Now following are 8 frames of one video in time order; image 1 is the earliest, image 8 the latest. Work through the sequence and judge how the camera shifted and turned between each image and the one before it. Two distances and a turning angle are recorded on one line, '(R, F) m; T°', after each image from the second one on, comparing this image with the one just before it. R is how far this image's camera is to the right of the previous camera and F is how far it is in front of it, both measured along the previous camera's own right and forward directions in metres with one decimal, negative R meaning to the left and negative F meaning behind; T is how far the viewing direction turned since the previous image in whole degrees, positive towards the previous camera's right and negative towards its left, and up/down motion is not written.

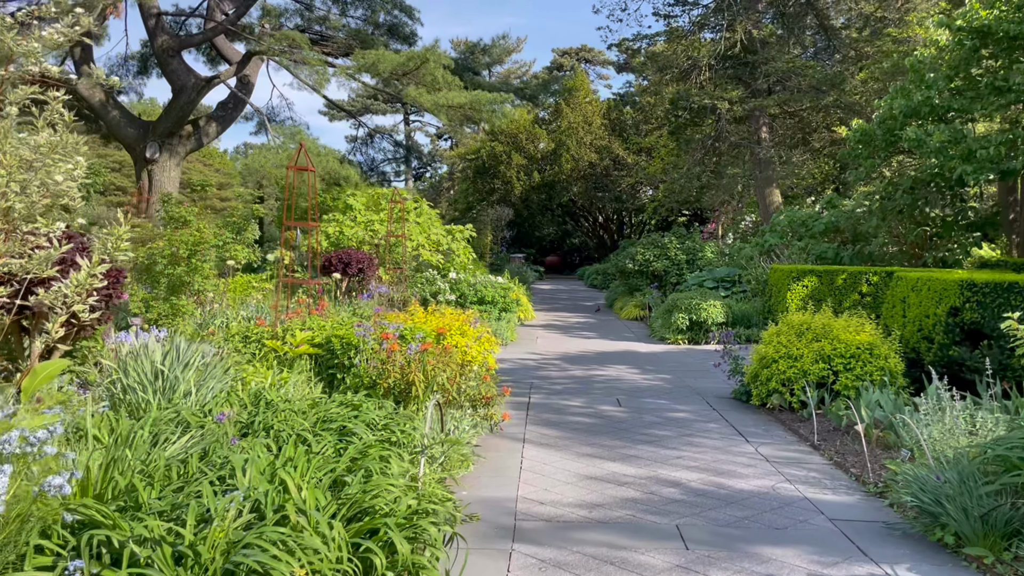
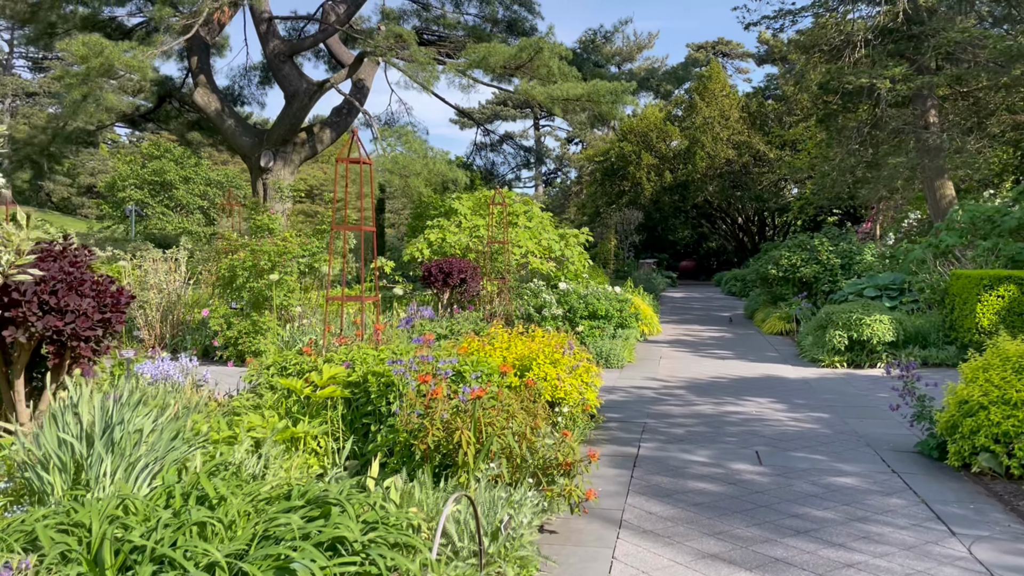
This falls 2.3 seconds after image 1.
(+0.2, +1.3) m; -9°
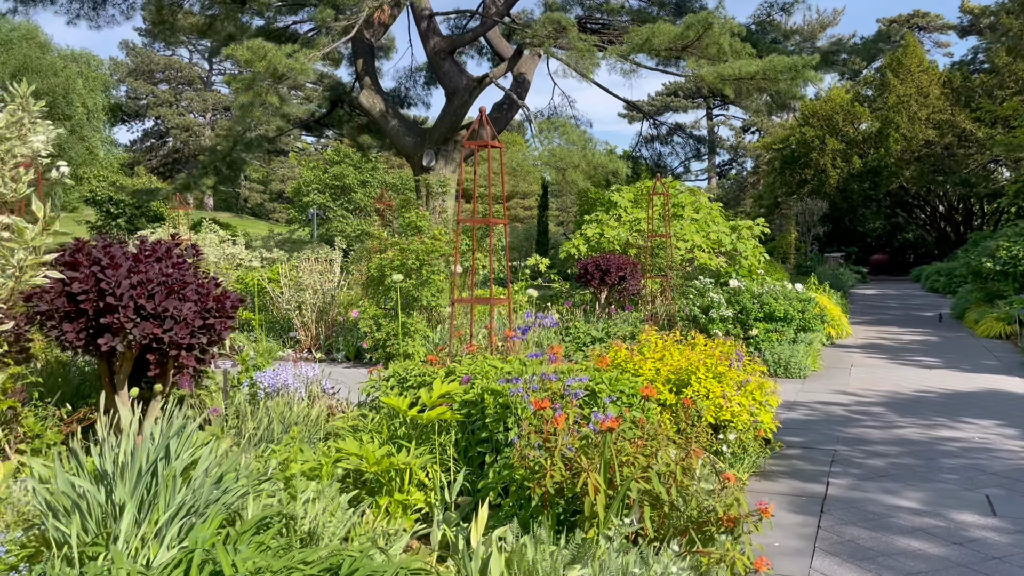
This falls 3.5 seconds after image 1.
(+0.1, +0.7) m; -12°
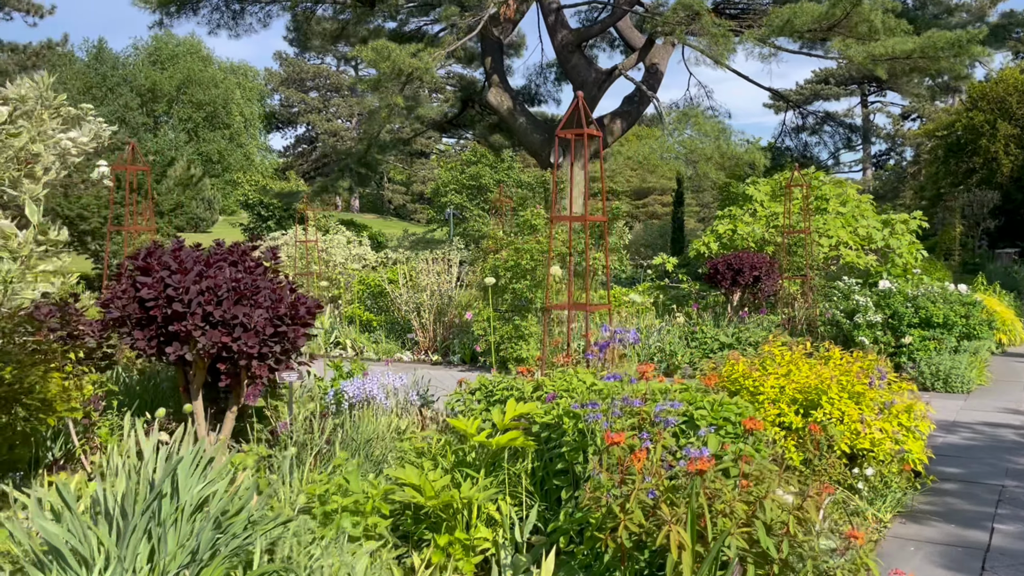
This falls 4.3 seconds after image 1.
(+0.2, +0.4) m; -10°
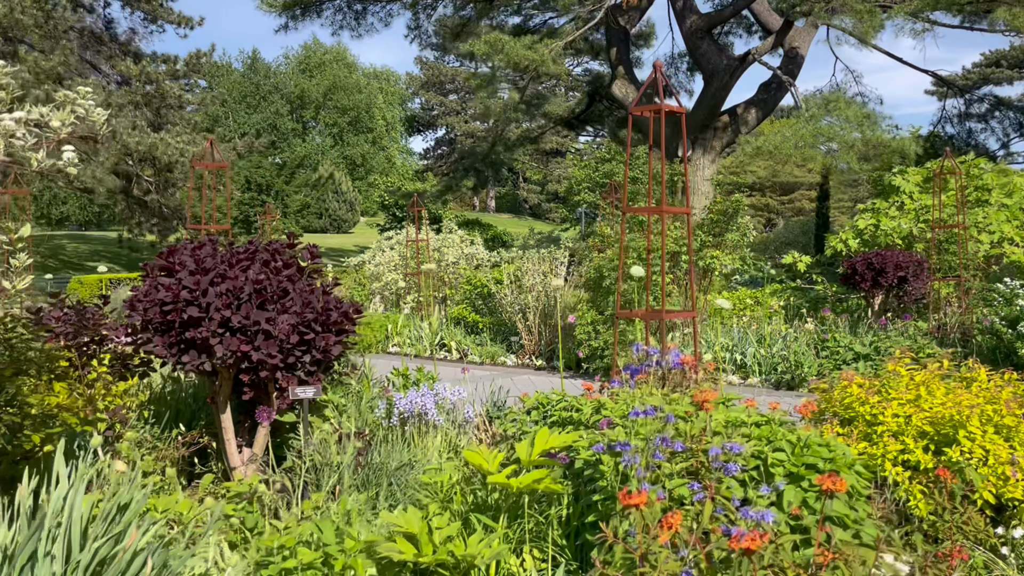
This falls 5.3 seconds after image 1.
(+0.3, +0.5) m; -10°
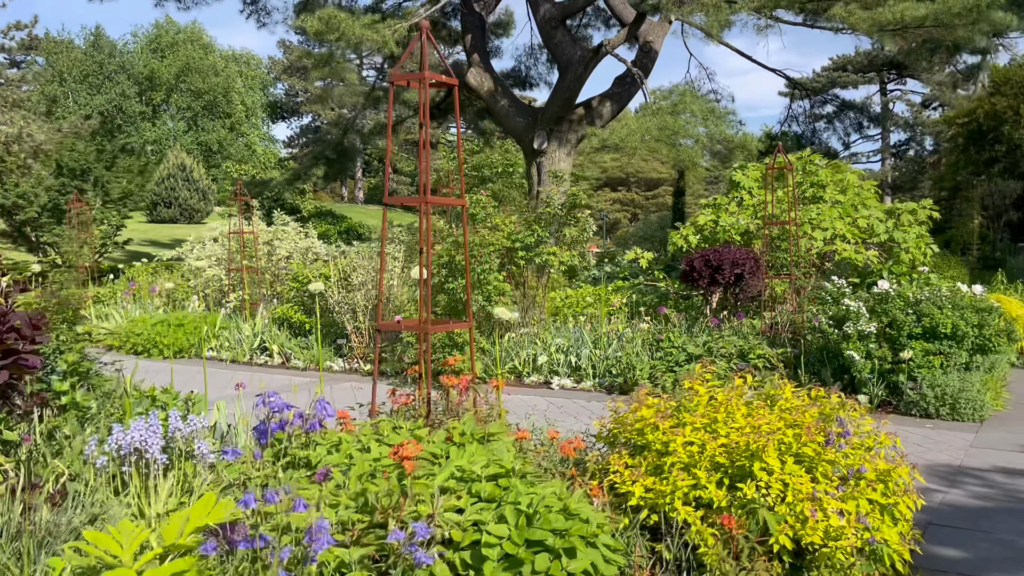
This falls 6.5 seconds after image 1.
(+0.4, +0.5) m; +8°
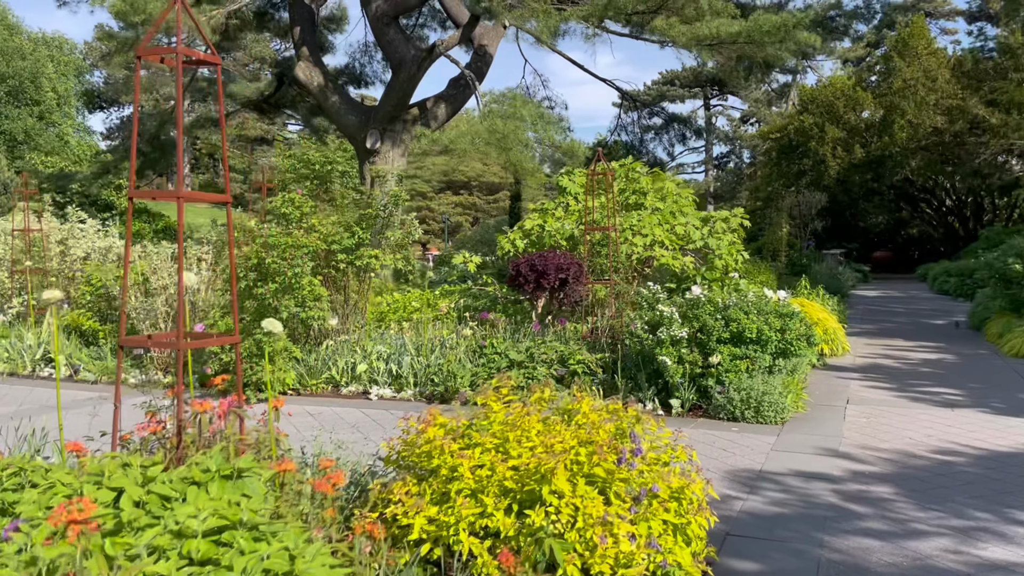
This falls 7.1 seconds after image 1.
(+0.2, +0.2) m; +11°
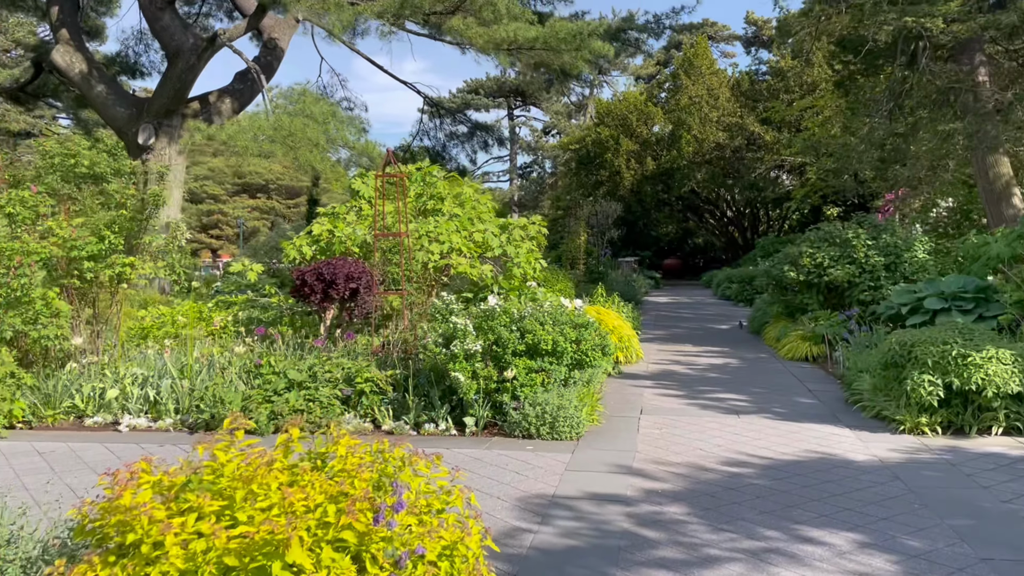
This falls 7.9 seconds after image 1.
(+0.2, +0.4) m; +13°
